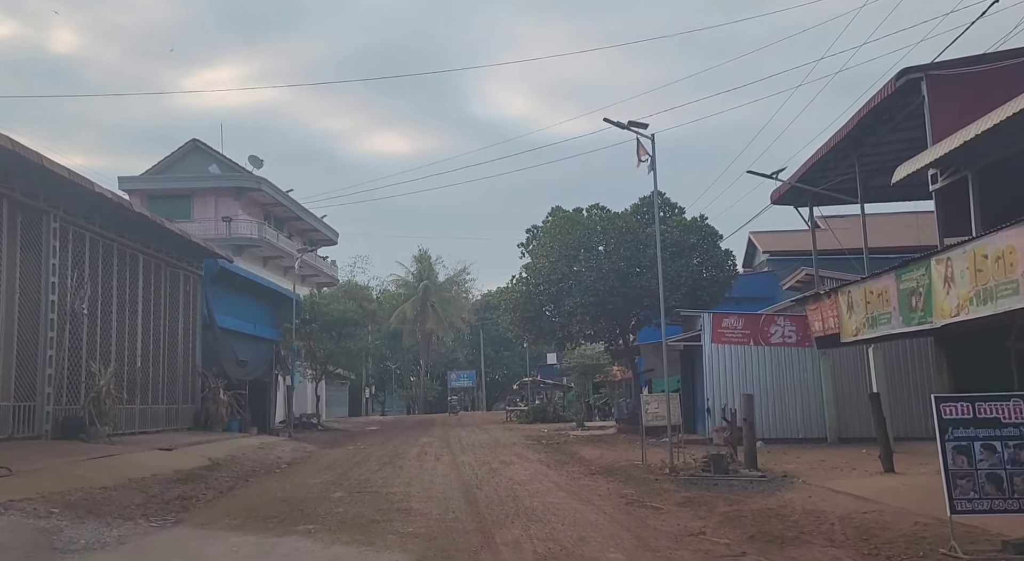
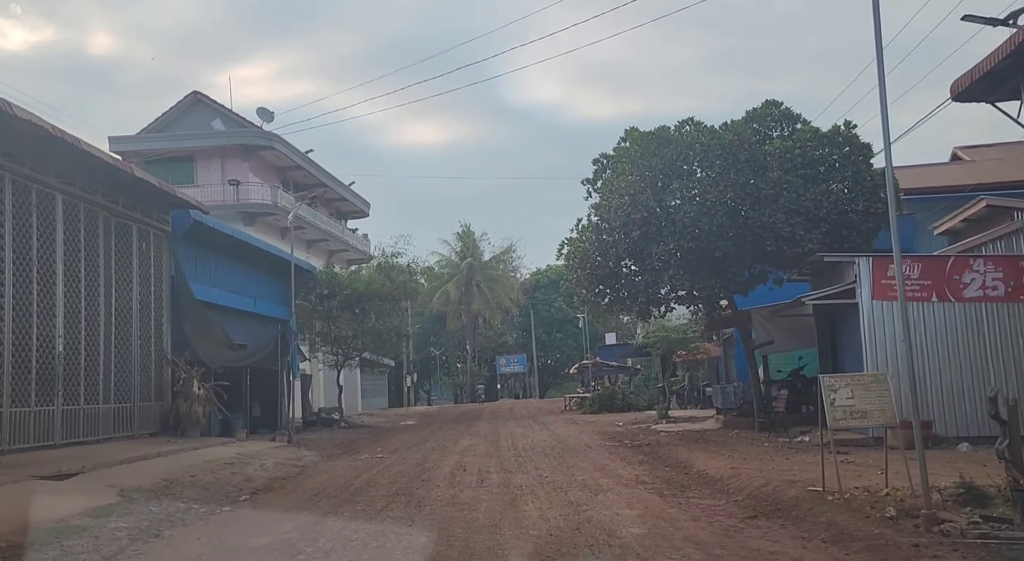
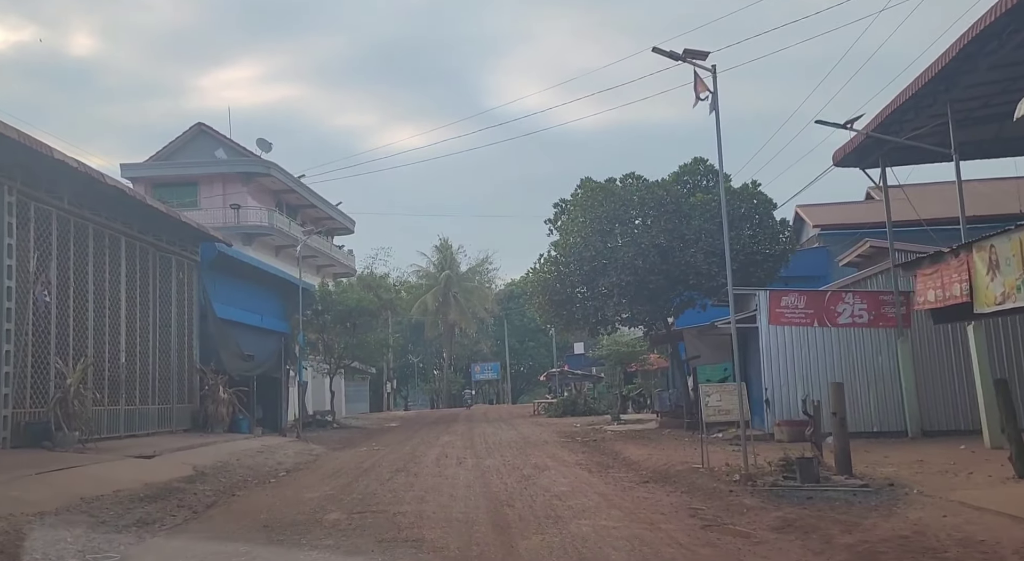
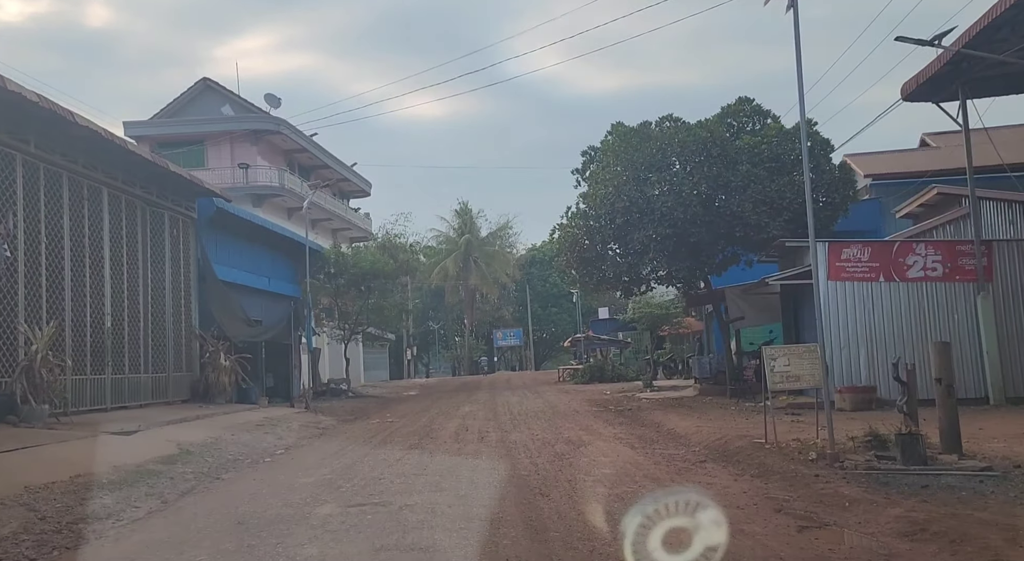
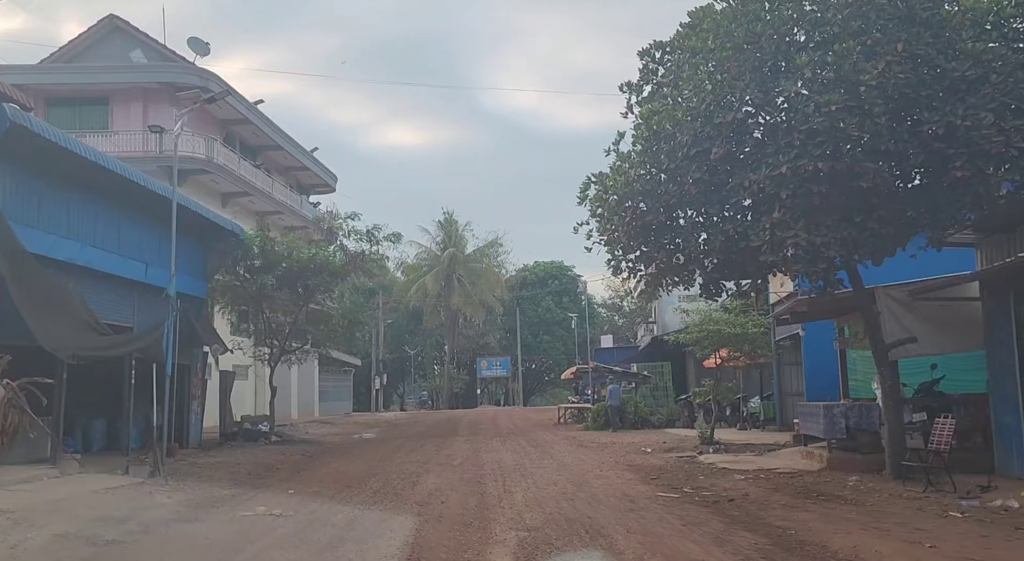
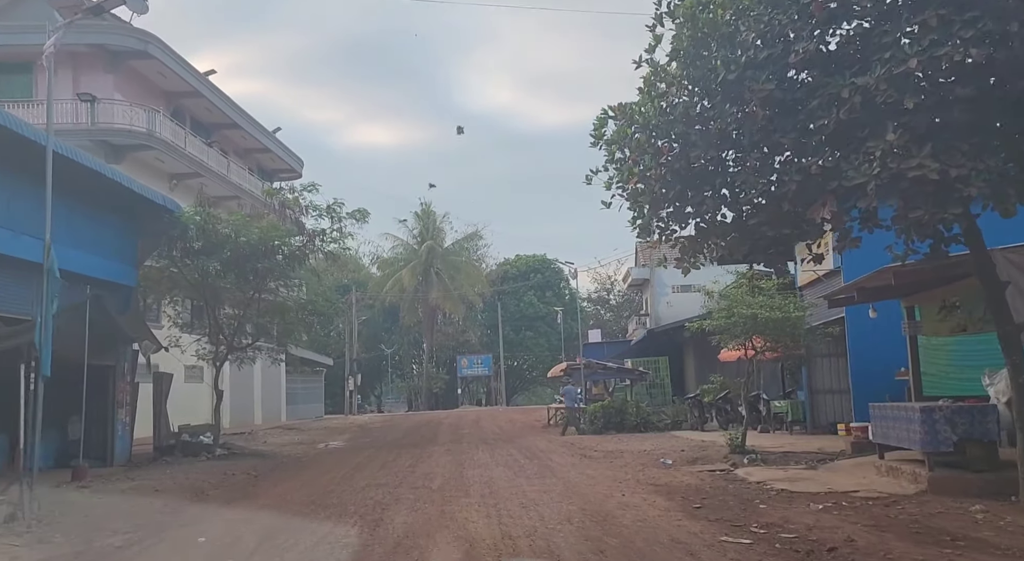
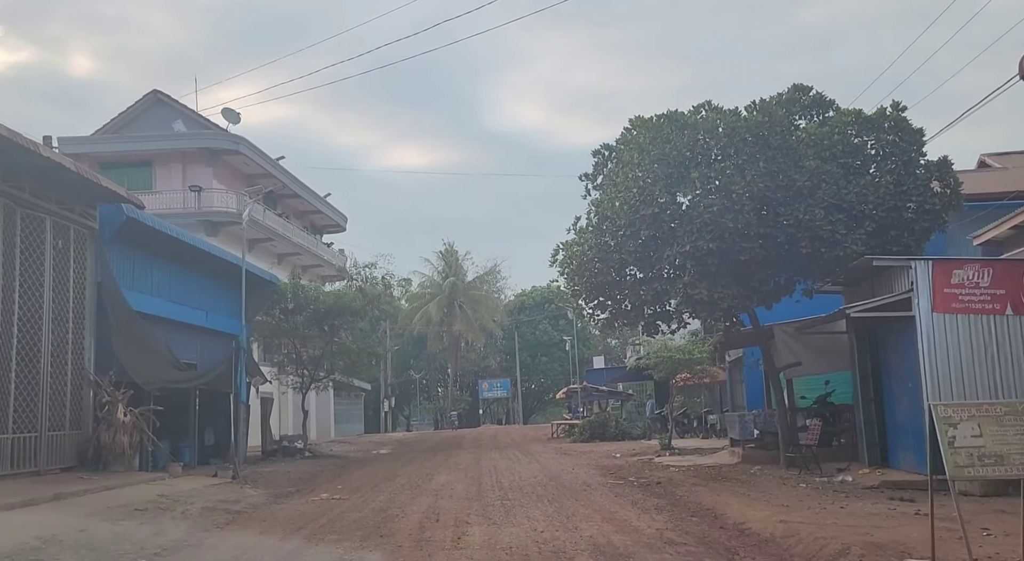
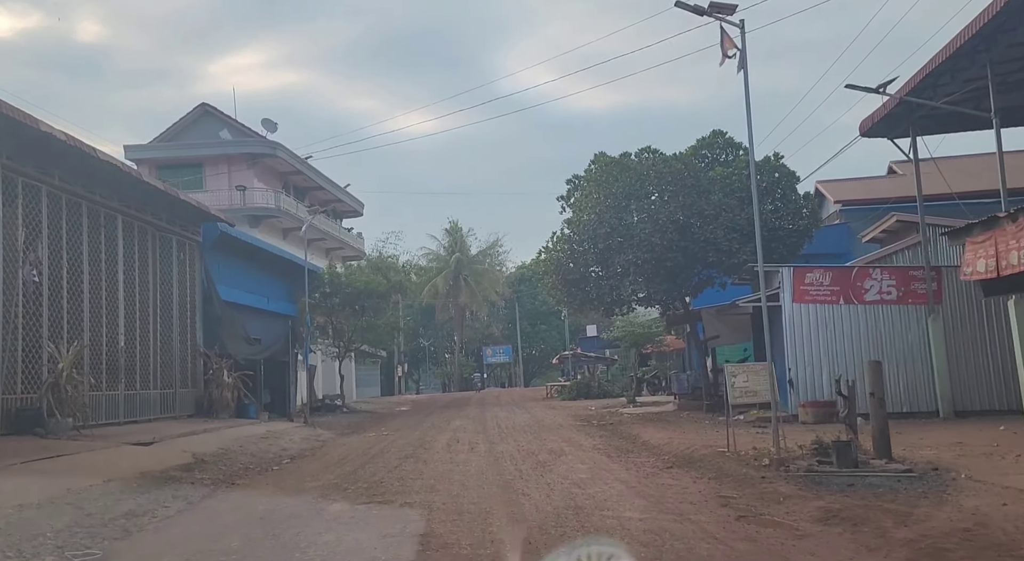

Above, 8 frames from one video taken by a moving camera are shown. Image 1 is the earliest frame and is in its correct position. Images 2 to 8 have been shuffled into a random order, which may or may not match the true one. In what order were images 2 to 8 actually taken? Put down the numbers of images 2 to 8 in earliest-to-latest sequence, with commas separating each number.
3, 8, 4, 2, 7, 5, 6
